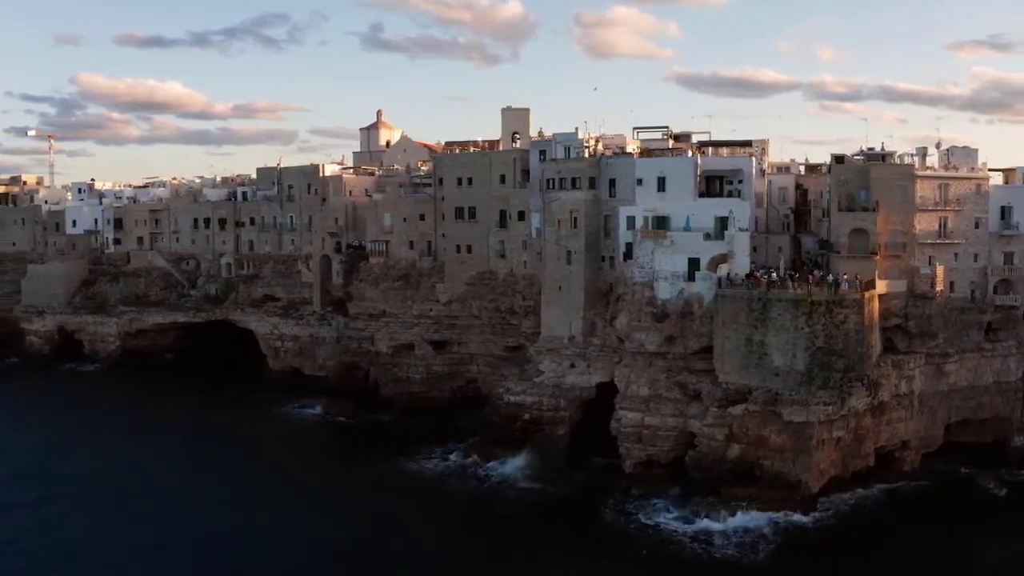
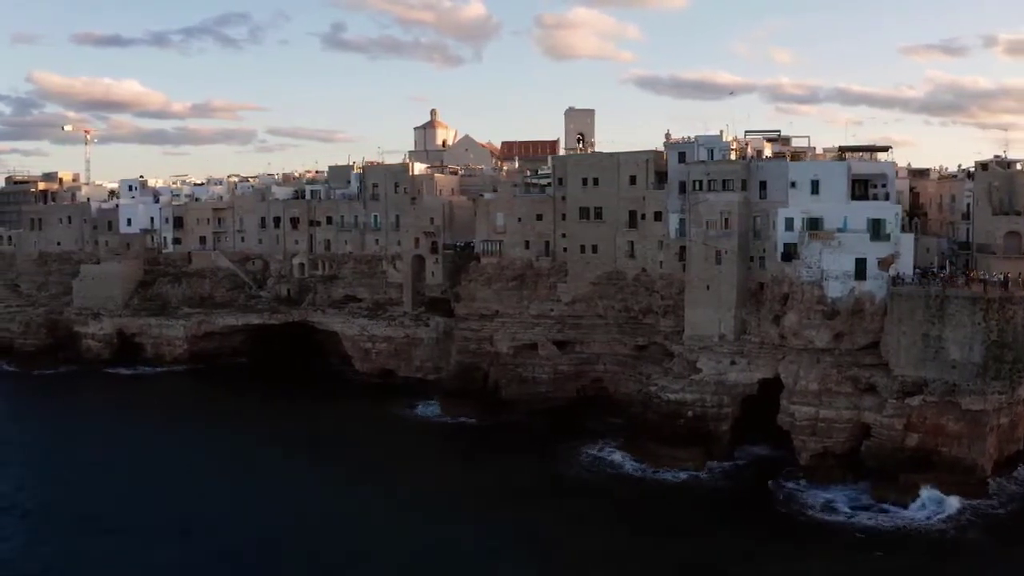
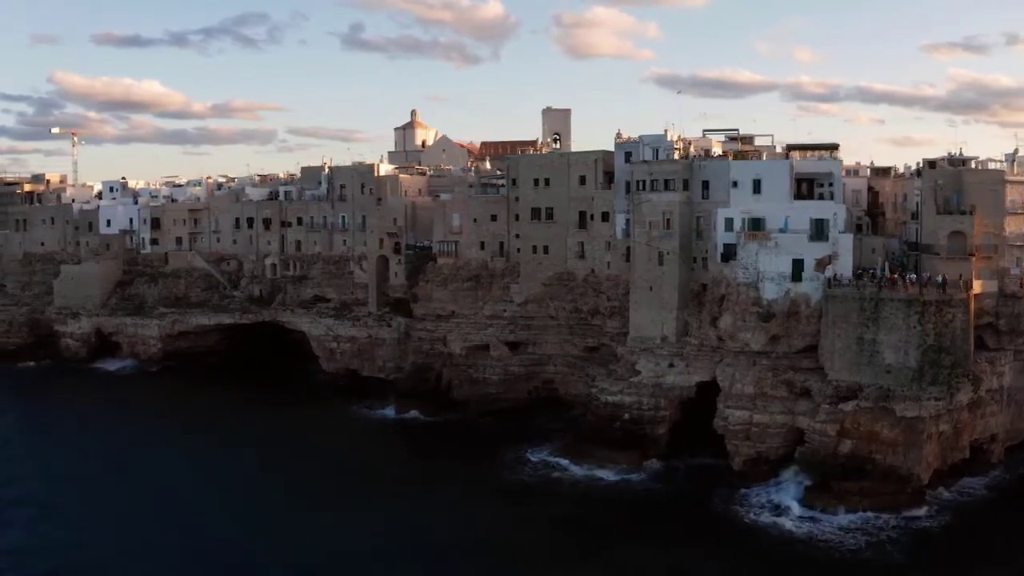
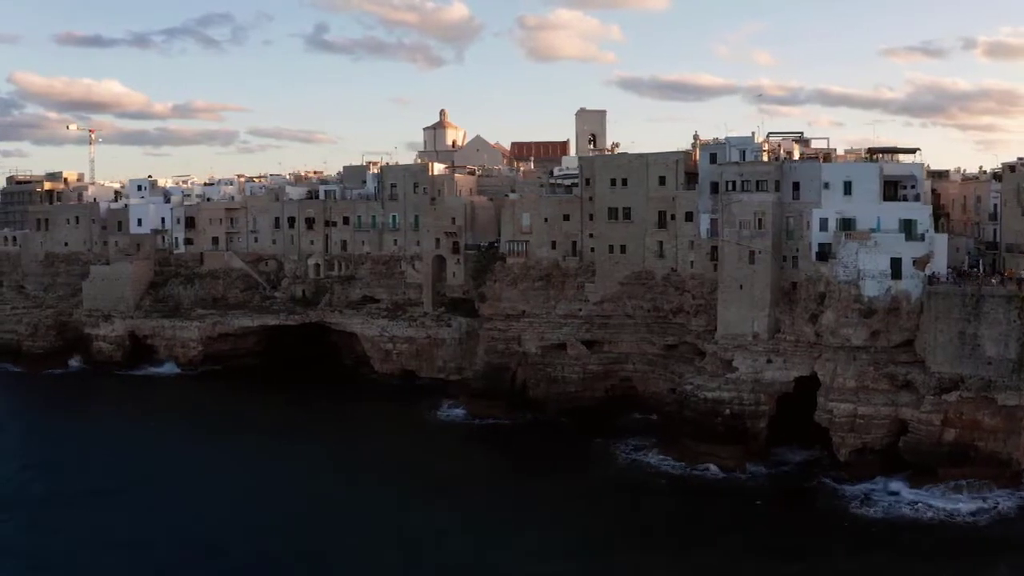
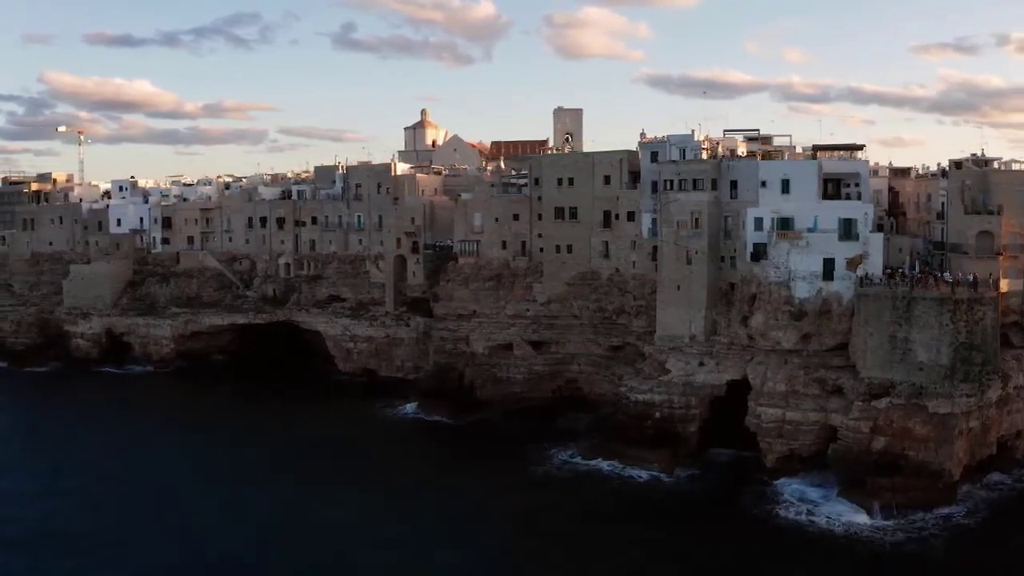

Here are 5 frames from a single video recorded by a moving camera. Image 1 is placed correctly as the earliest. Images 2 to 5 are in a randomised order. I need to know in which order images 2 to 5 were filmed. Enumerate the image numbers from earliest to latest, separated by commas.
3, 5, 2, 4
